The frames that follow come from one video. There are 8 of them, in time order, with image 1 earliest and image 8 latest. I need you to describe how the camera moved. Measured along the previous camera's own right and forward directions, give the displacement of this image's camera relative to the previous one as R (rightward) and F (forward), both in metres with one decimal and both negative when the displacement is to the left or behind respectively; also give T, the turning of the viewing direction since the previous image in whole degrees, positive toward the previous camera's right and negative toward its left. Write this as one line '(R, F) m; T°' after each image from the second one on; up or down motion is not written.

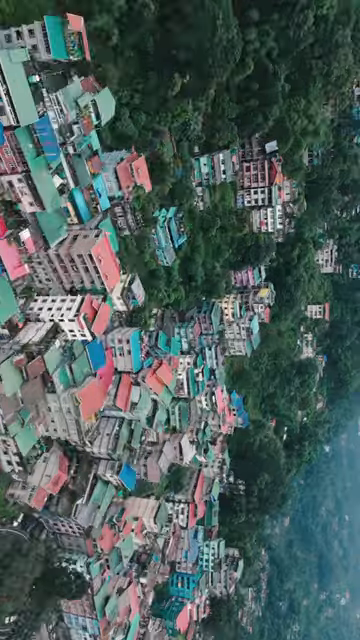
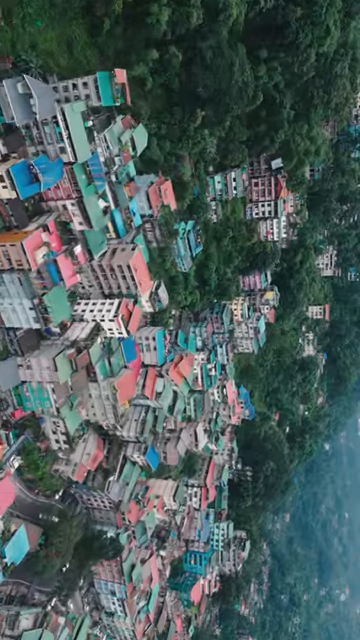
(-1.2, -3.7) m; 0°
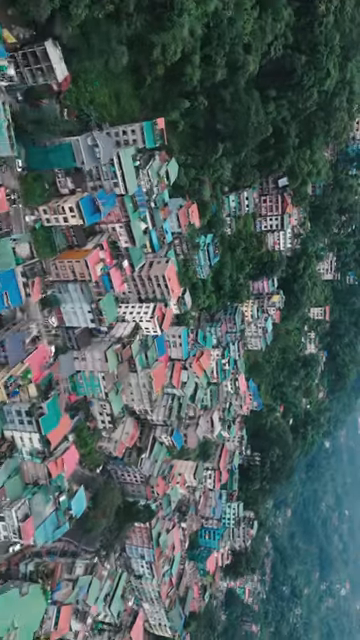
(-1.6, -5.0) m; 0°
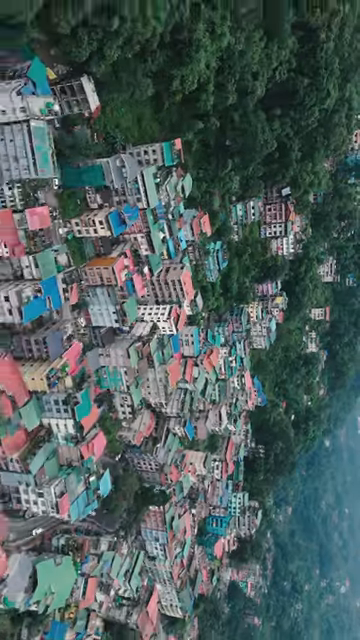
(-1.0, -3.0) m; 0°
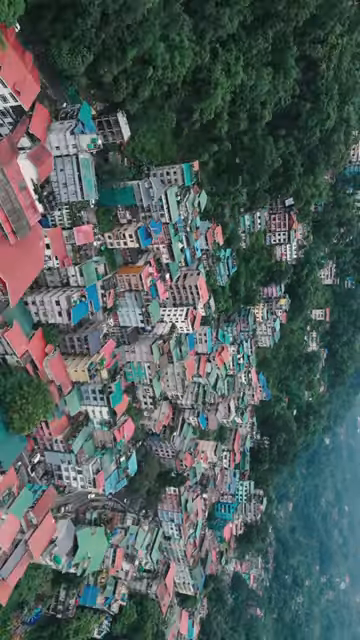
(-1.3, -4.0) m; 0°
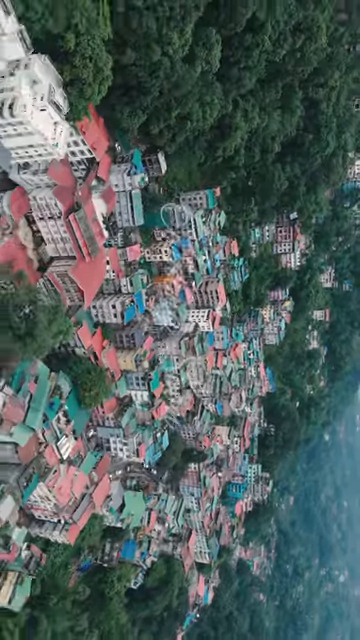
(-2.2, -6.6) m; 0°
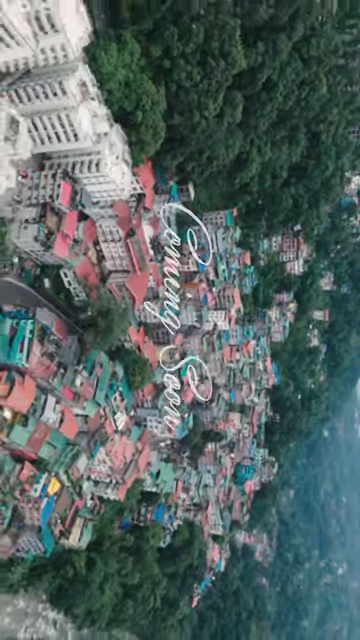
(-2.5, -7.6) m; 0°
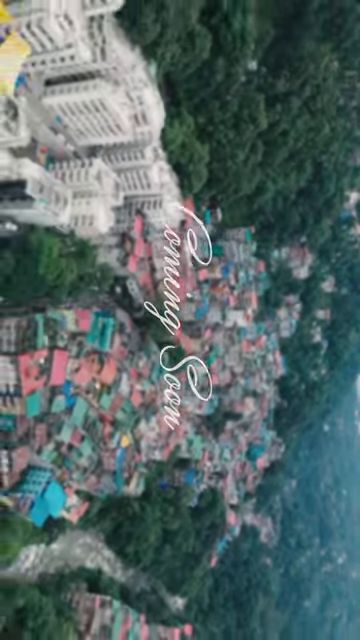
(-3.3, -10.2) m; 0°
